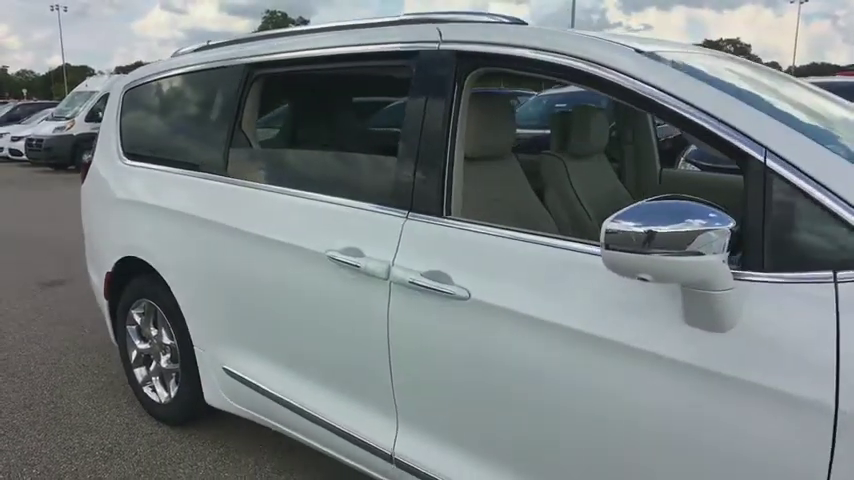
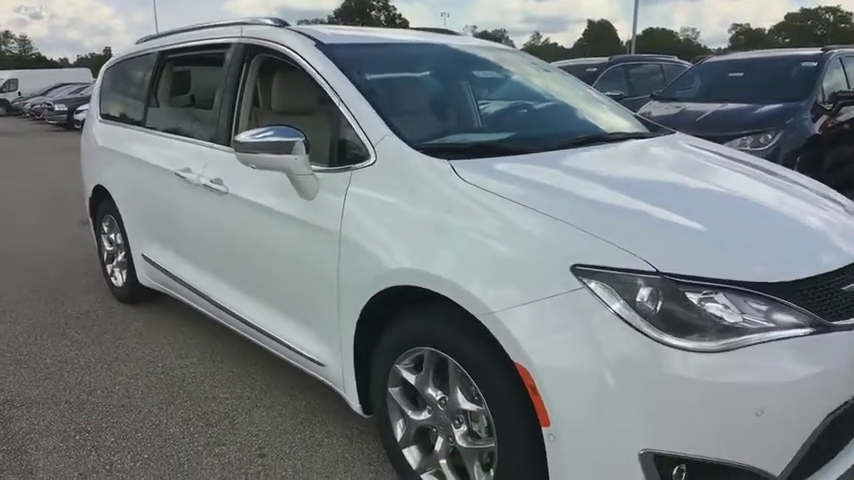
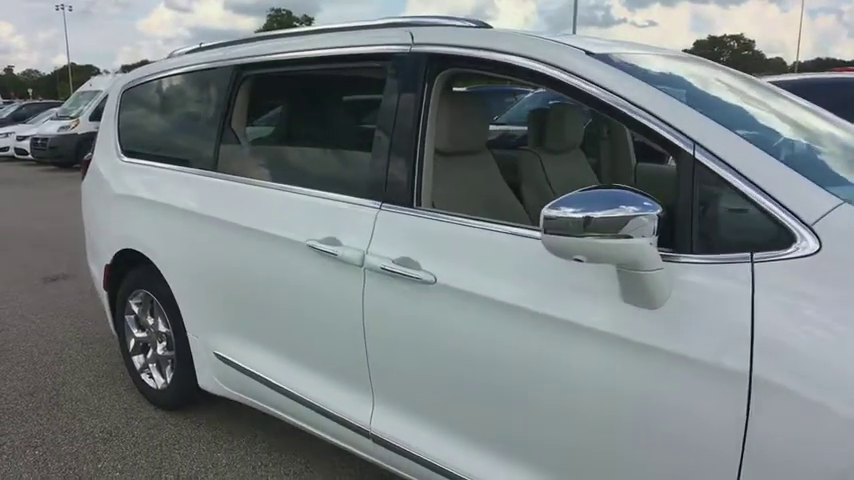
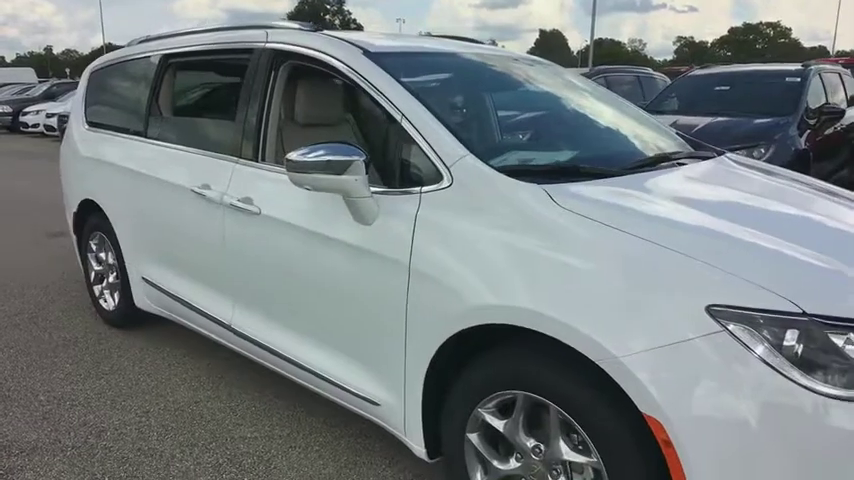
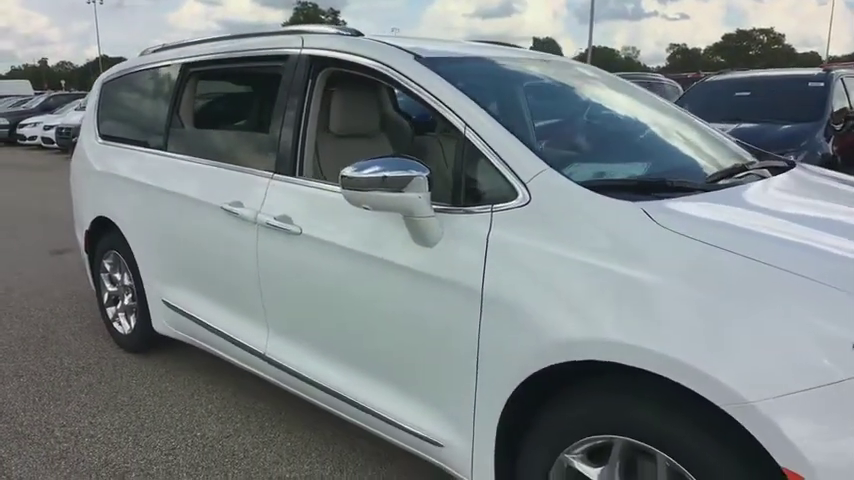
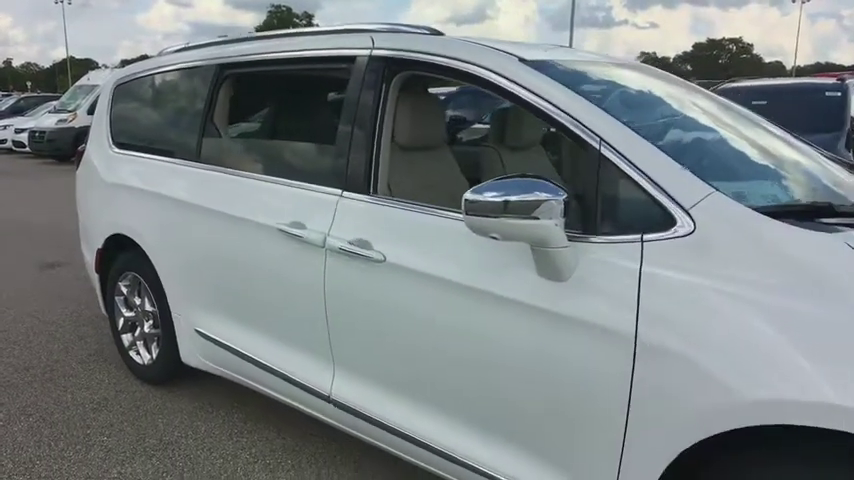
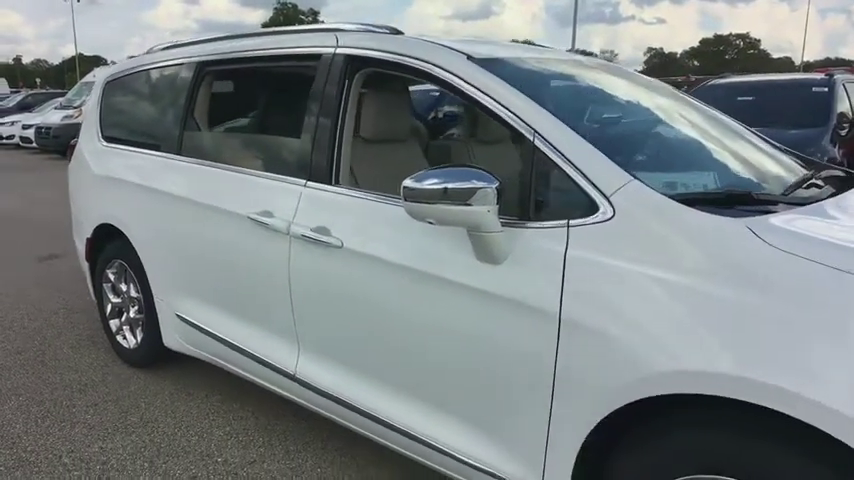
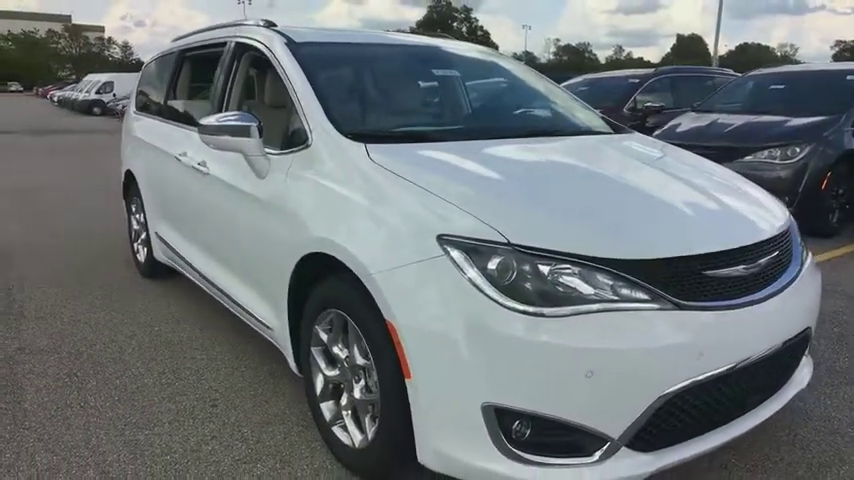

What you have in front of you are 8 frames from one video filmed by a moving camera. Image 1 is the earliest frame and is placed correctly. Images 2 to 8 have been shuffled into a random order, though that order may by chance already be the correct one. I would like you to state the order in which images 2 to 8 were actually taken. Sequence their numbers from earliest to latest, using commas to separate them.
3, 6, 7, 5, 4, 2, 8
